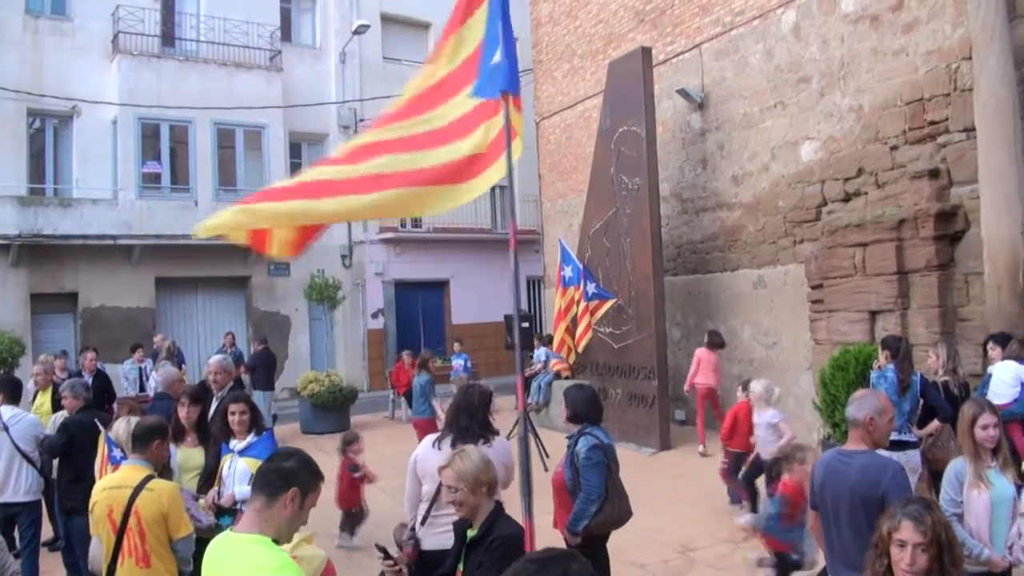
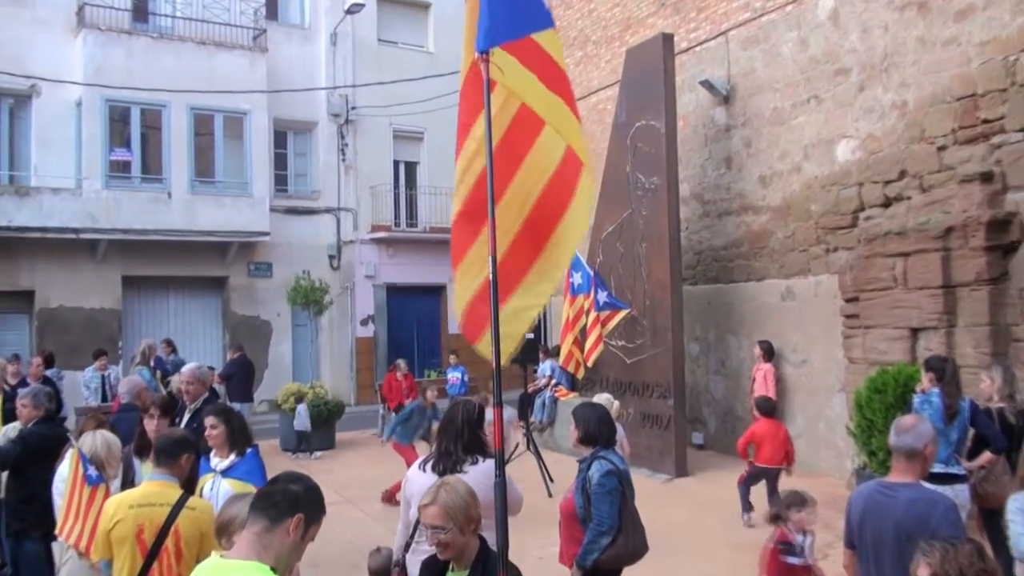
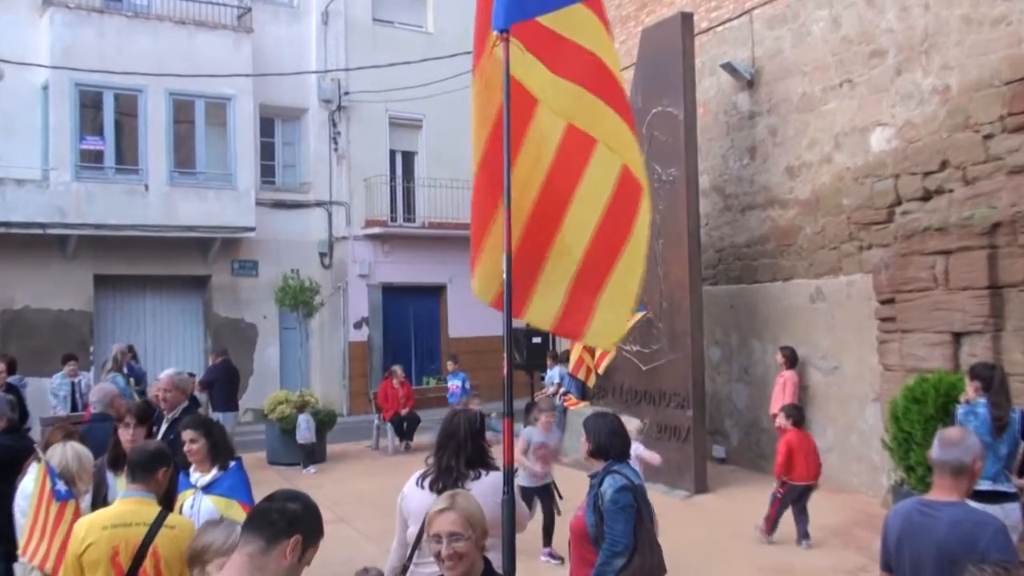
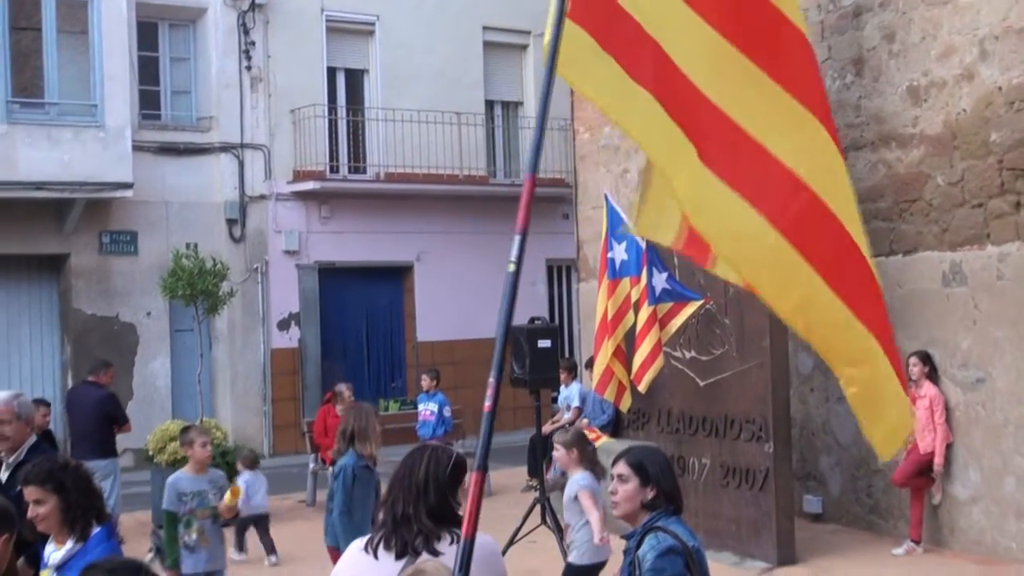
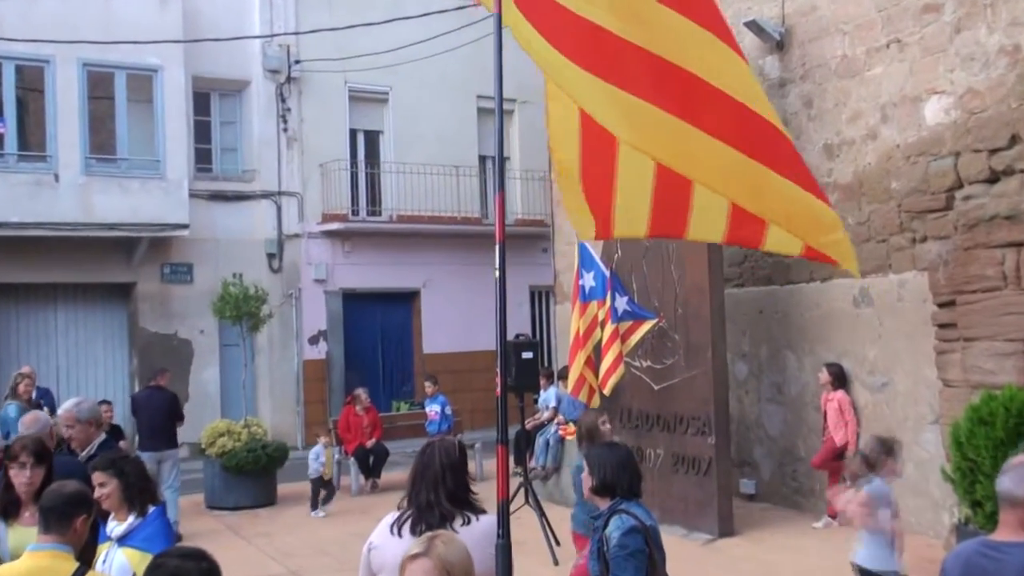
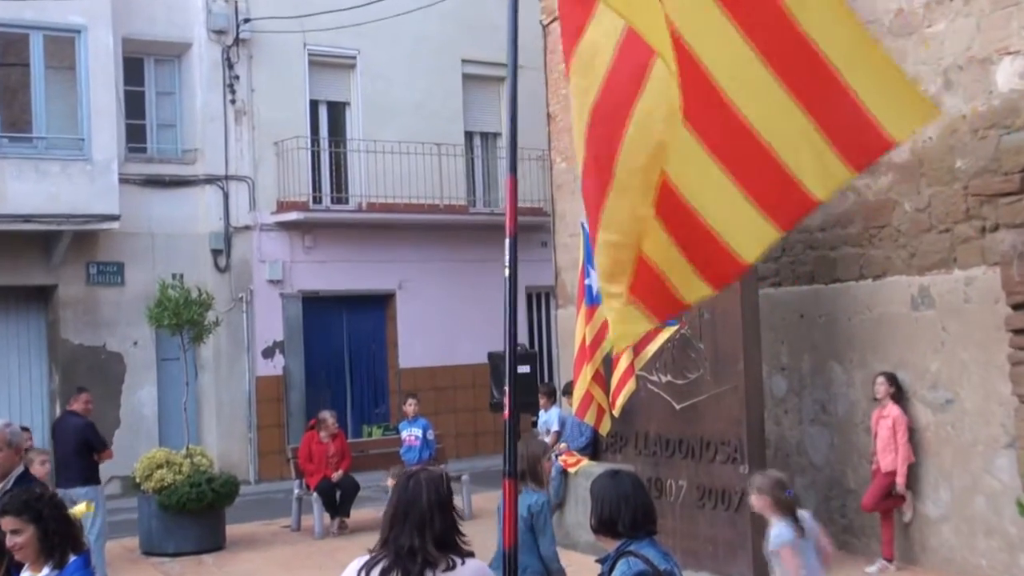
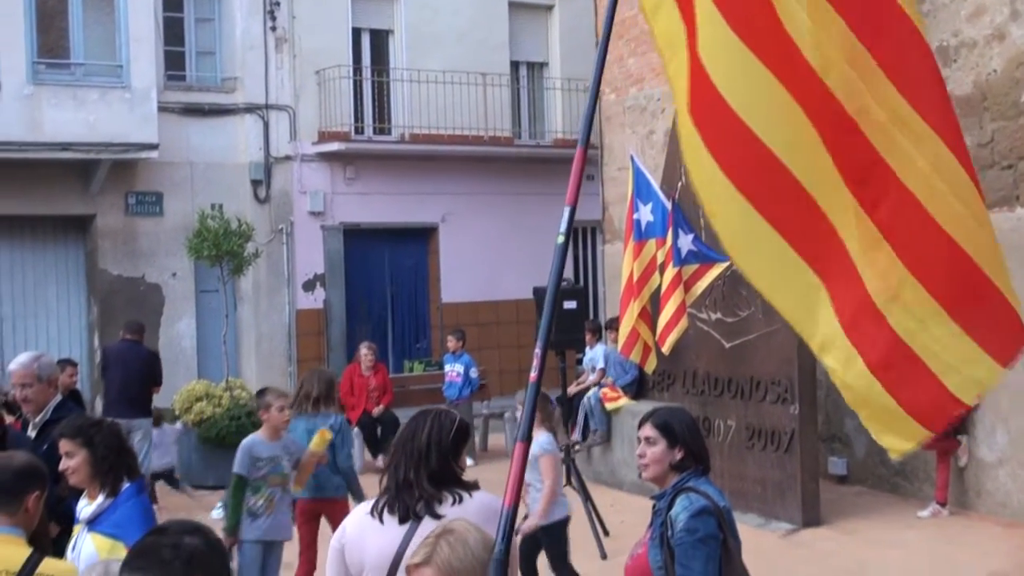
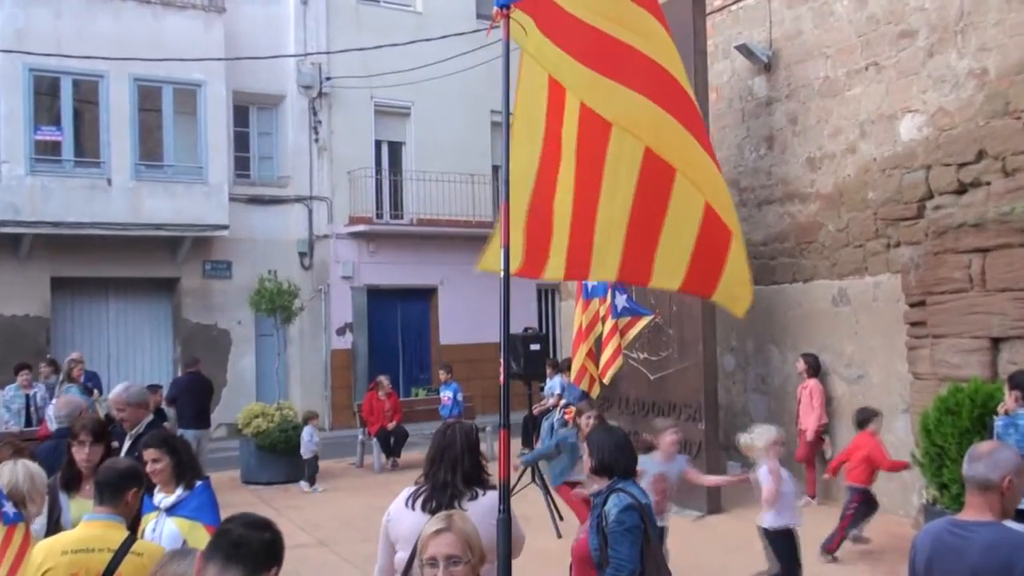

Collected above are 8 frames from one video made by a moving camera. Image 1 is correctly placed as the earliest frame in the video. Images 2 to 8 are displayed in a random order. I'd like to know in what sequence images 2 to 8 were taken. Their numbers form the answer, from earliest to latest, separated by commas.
2, 3, 8, 5, 6, 4, 7
